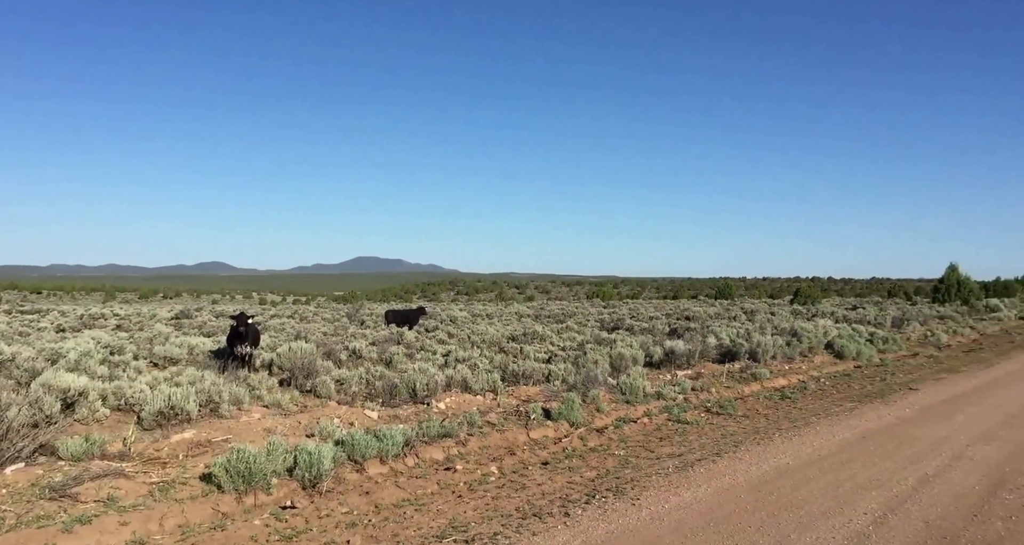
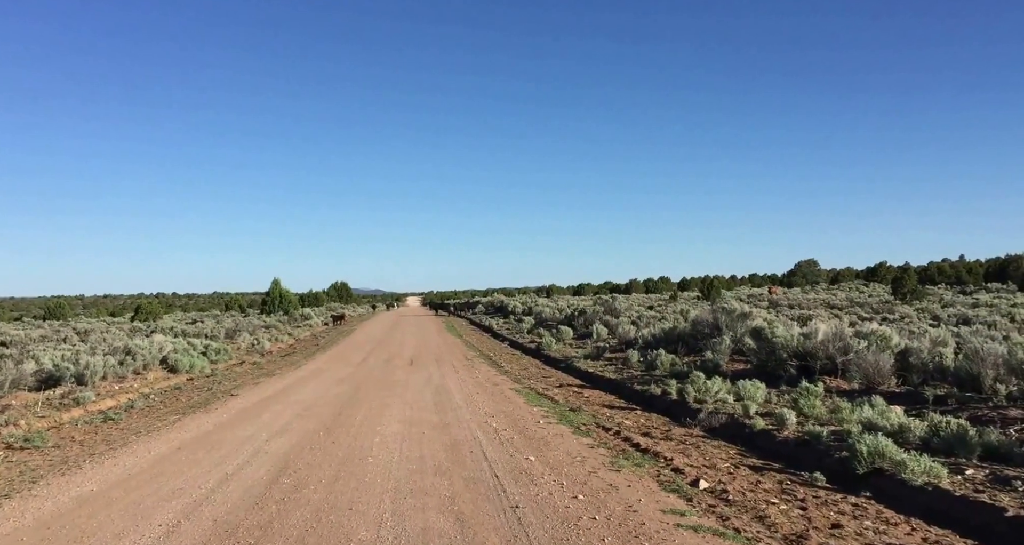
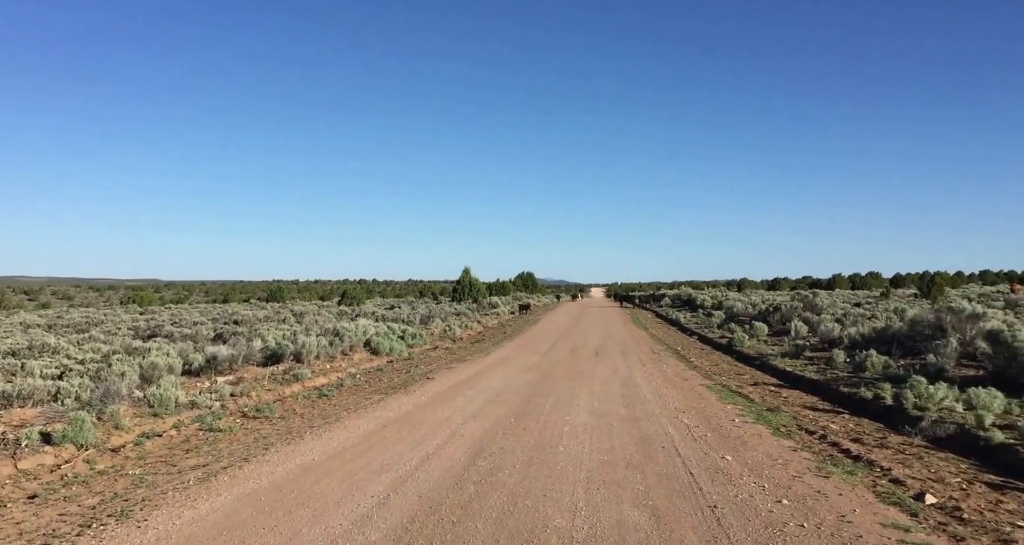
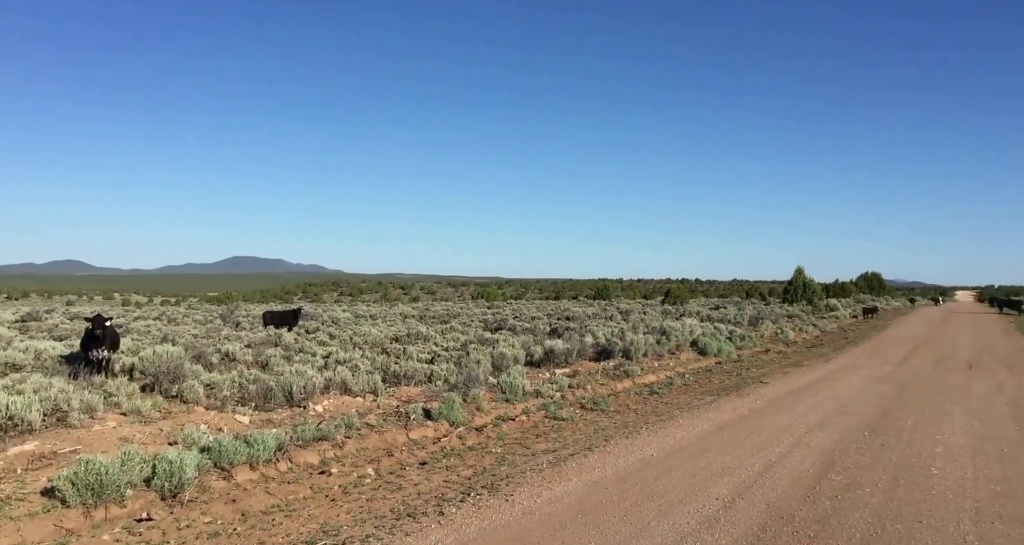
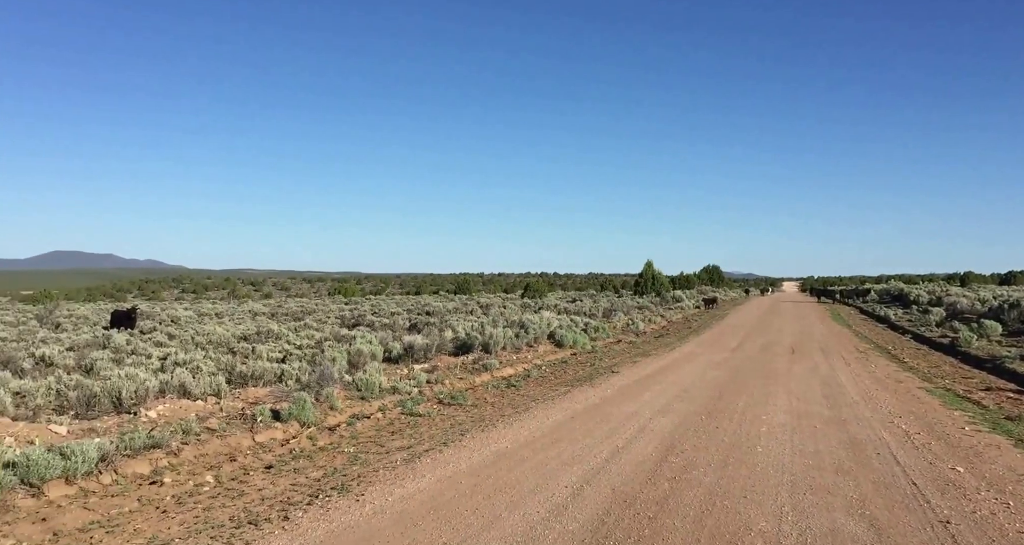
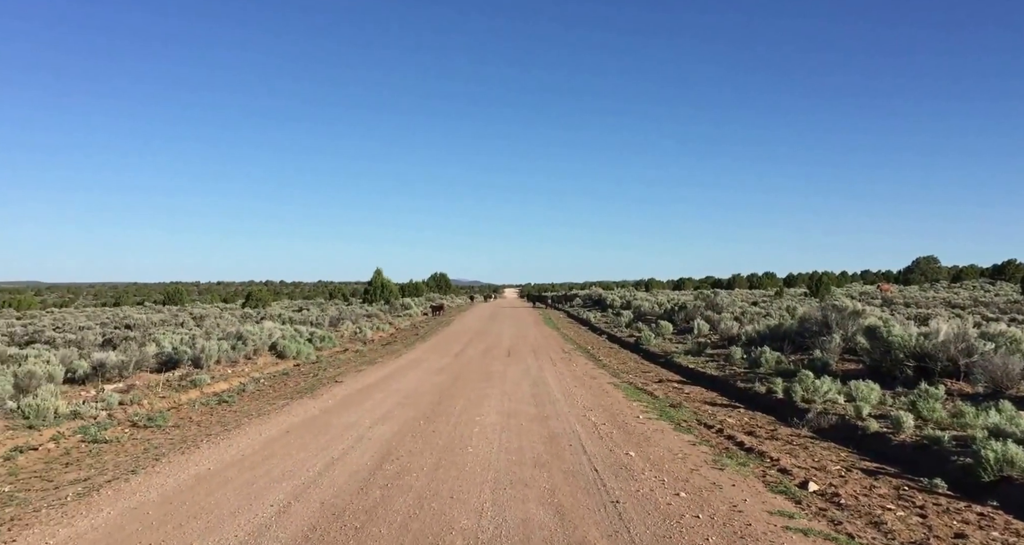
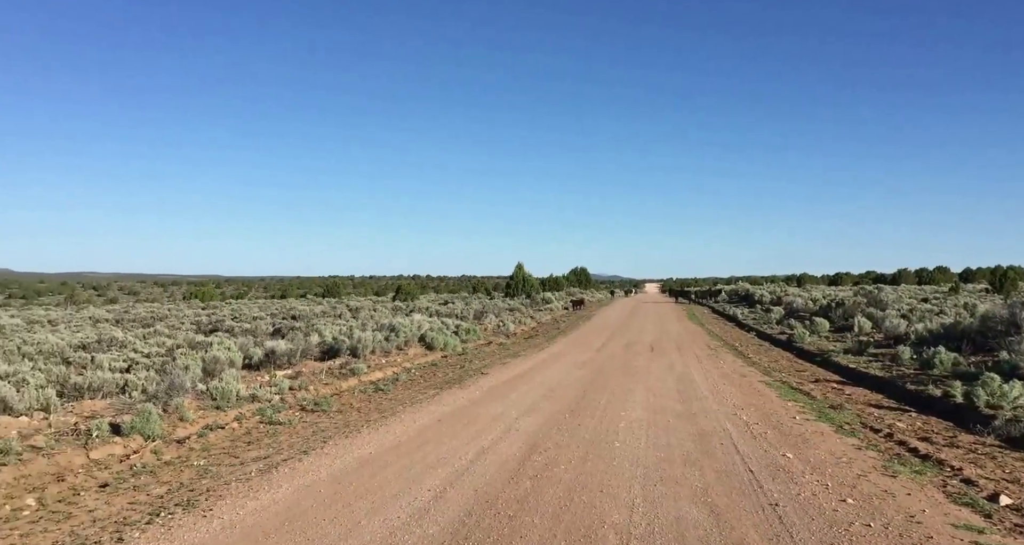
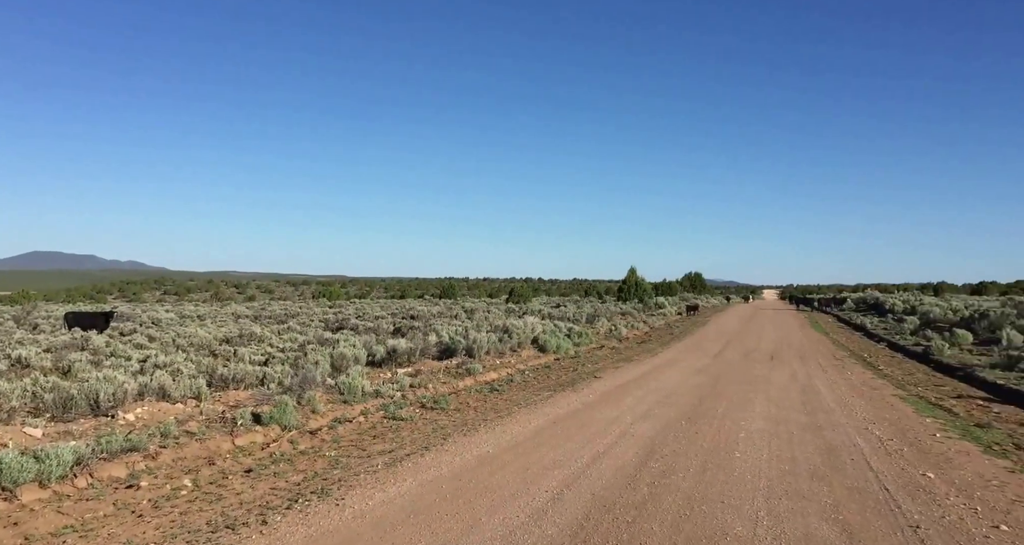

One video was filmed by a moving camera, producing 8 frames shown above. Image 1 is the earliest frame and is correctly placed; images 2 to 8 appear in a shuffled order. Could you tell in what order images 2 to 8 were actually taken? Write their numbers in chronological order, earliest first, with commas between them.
4, 8, 3, 2, 6, 7, 5
